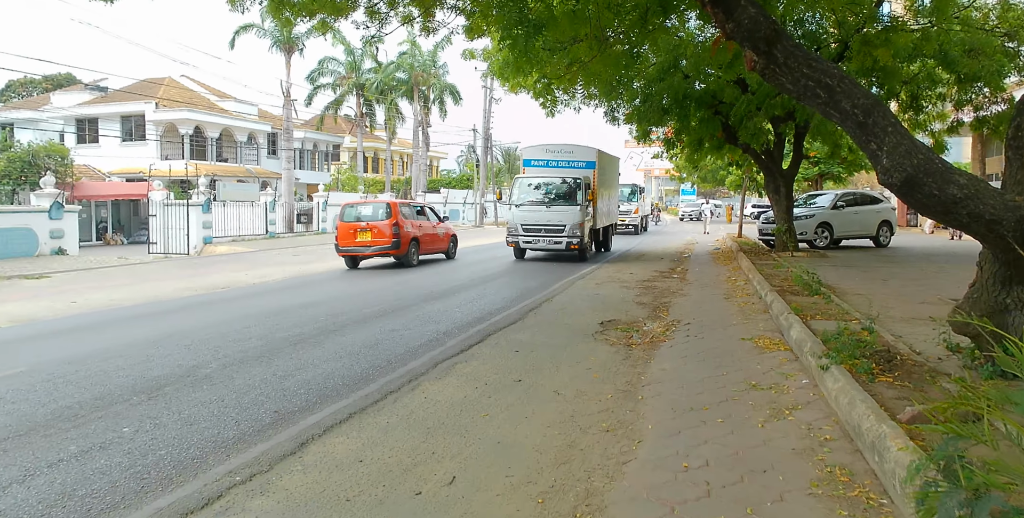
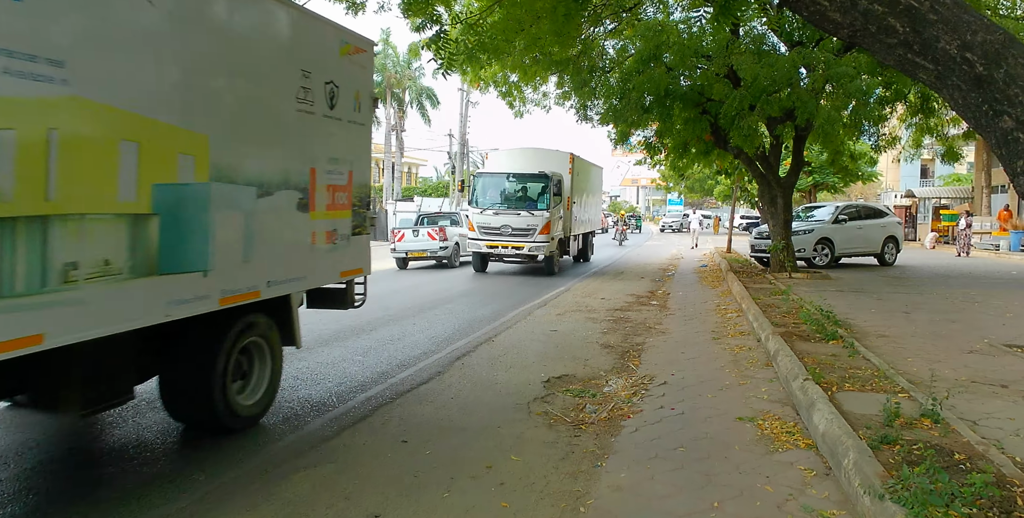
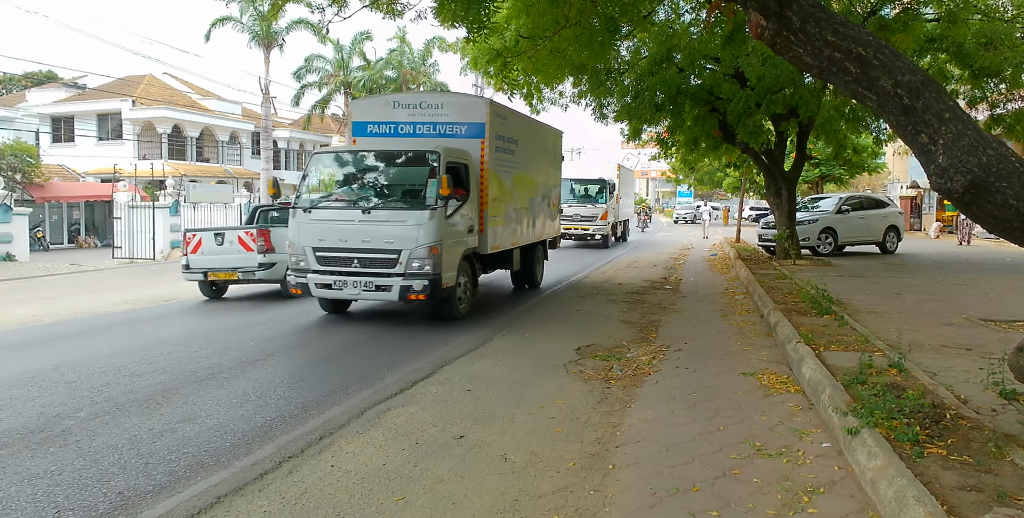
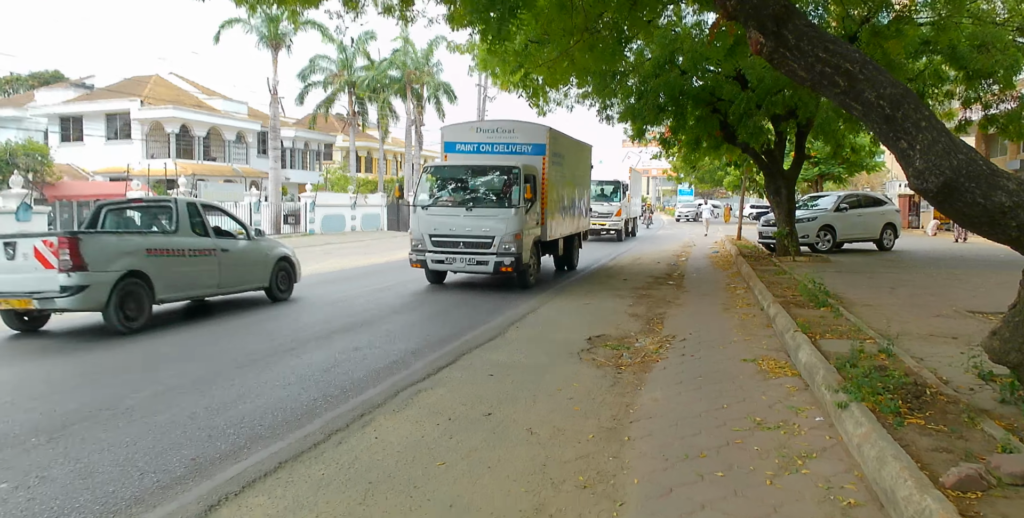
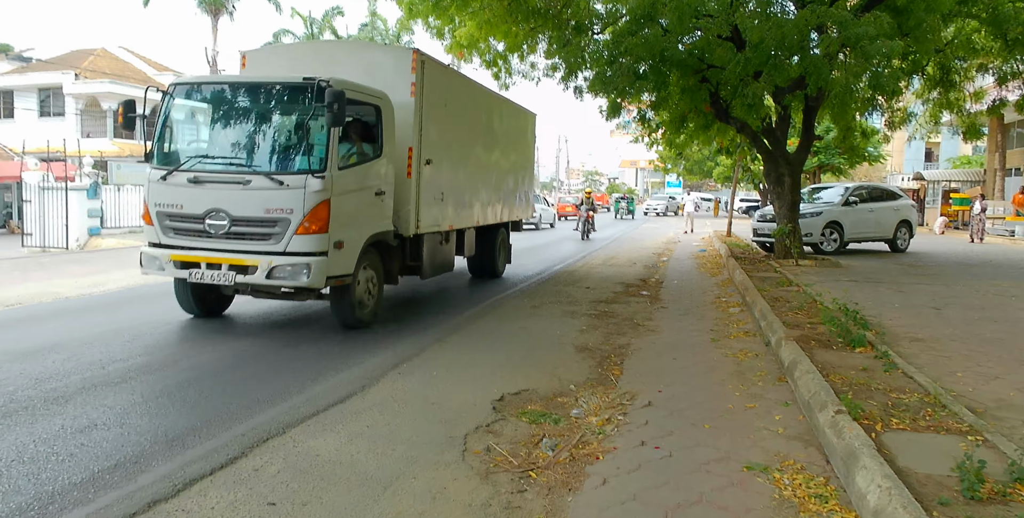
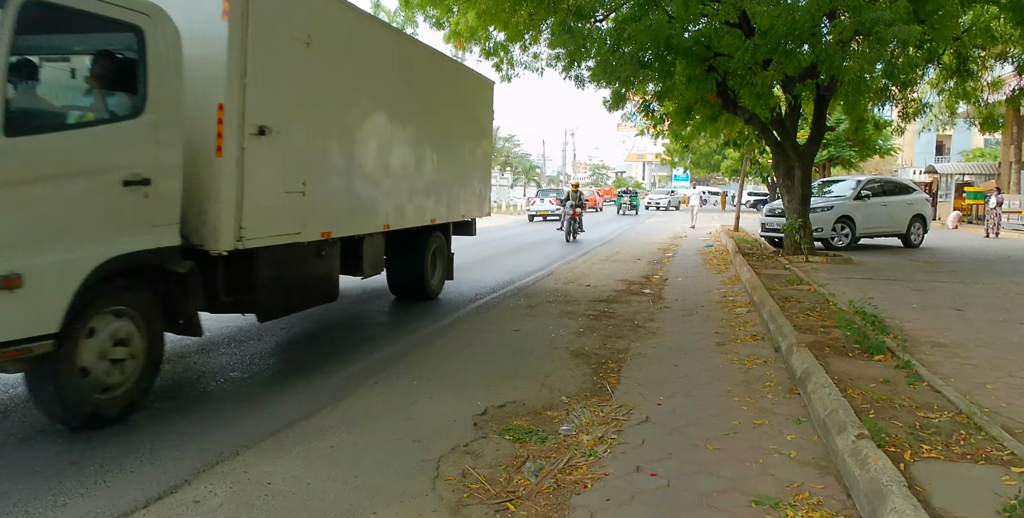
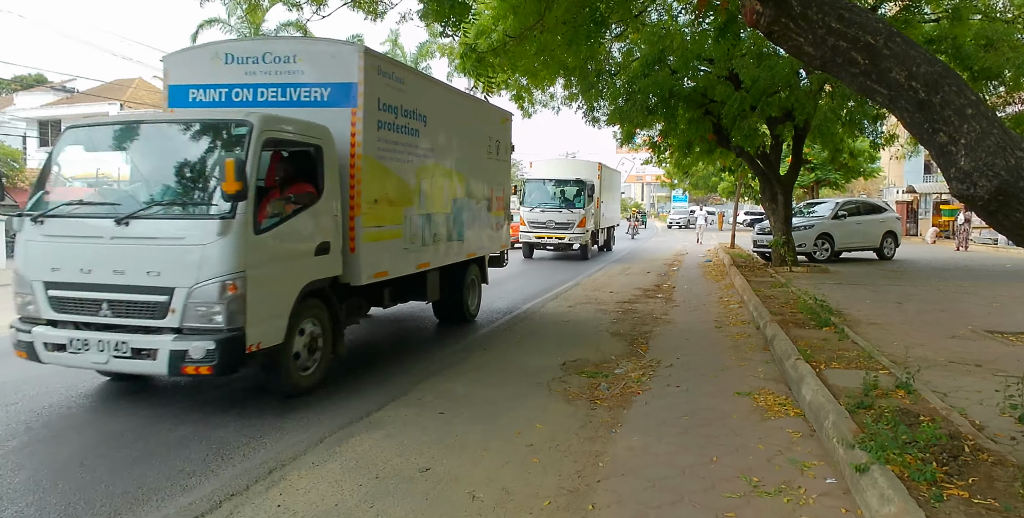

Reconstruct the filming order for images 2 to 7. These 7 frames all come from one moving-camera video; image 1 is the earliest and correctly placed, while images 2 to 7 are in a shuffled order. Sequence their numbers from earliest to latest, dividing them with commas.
4, 3, 7, 2, 5, 6
